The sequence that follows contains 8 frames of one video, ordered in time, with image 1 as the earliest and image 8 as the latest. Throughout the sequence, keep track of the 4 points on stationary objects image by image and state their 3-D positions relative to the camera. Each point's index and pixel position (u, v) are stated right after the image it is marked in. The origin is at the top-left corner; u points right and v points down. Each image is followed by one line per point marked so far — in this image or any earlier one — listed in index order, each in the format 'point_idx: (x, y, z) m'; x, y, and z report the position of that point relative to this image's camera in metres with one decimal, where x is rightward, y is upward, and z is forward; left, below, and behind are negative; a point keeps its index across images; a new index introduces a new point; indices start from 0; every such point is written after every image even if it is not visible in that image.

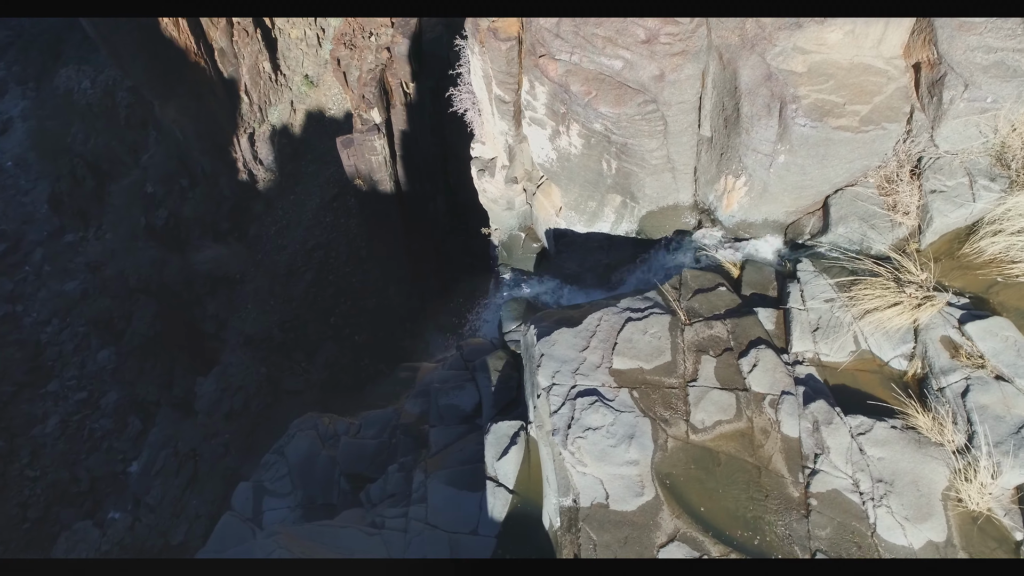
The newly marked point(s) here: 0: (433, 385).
0: (-0.7, -0.9, +6.9) m
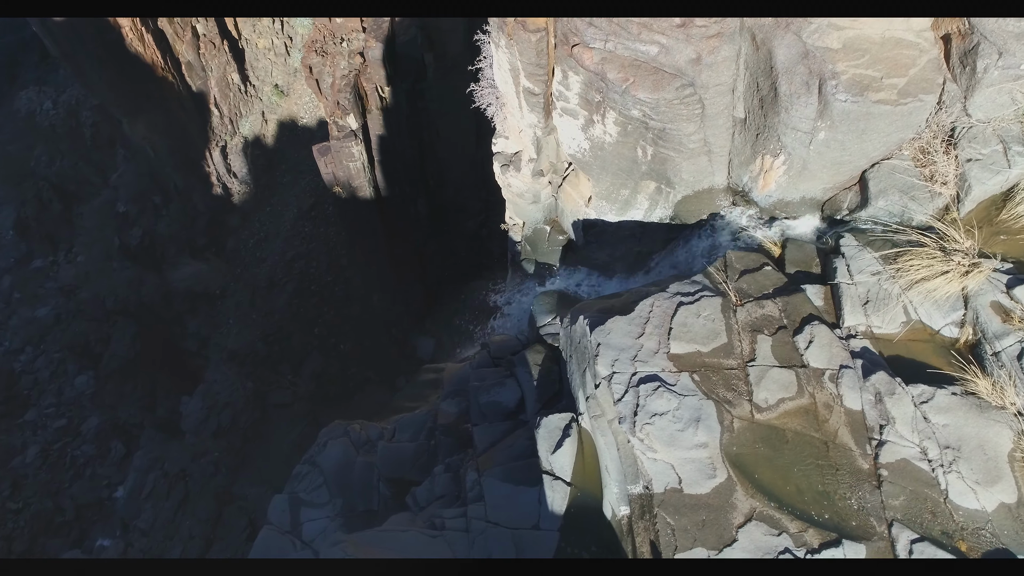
0: (-0.4, -0.9, +6.8) m
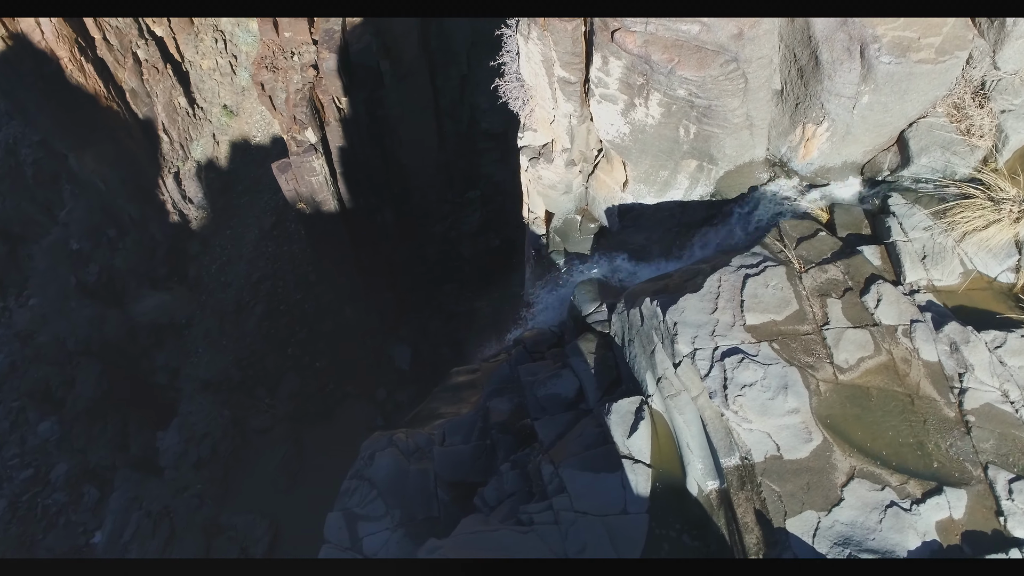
0: (+0.1, -0.8, +6.8) m
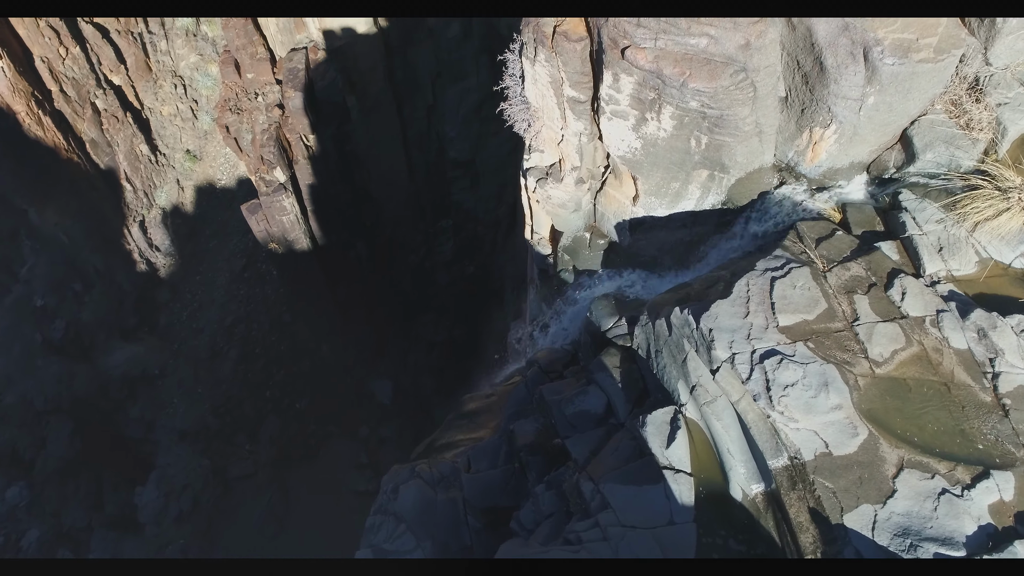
0: (+0.3, -1.0, +6.8) m
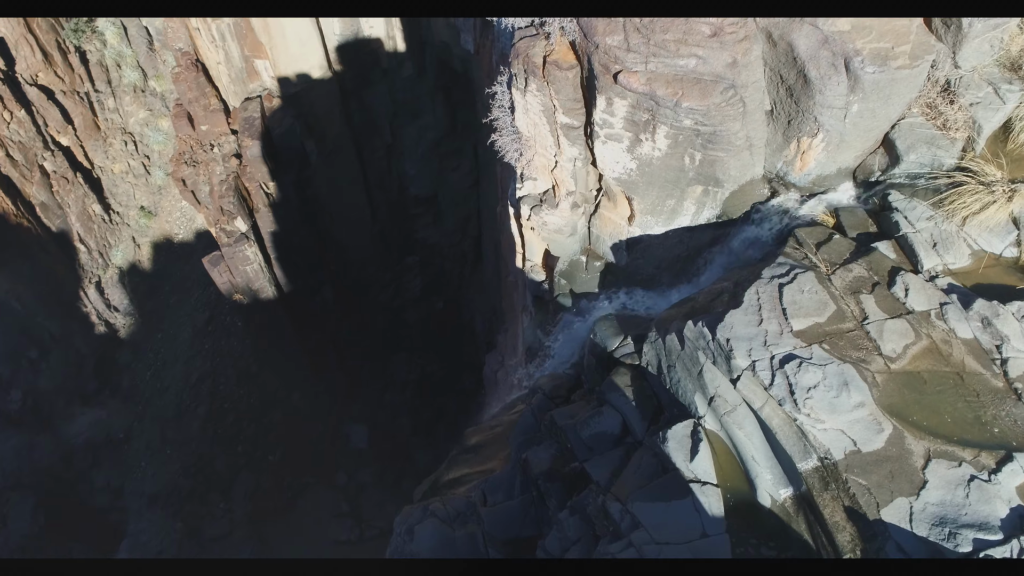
0: (+0.4, -1.3, +6.8) m
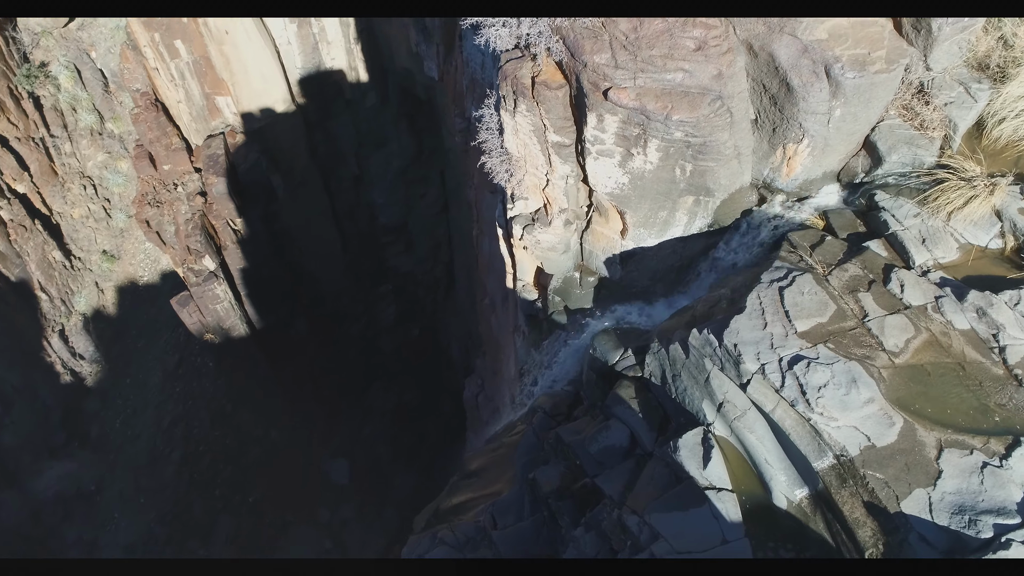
0: (+0.5, -1.4, +6.8) m
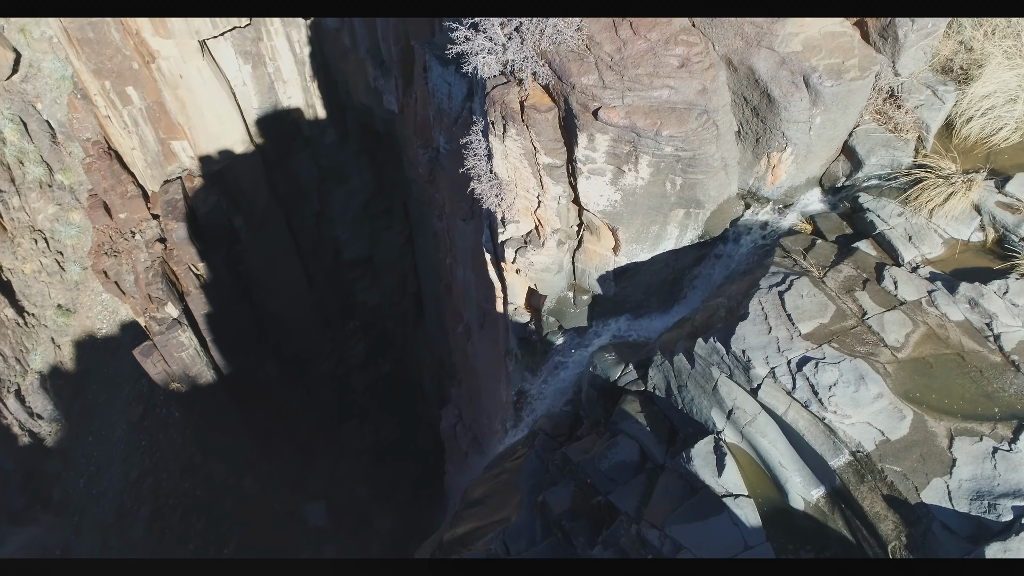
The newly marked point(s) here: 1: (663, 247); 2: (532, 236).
0: (+0.6, -1.6, +6.8) m
1: (+1.4, +0.4, +6.8) m
2: (+0.2, +0.5, +7.0) m
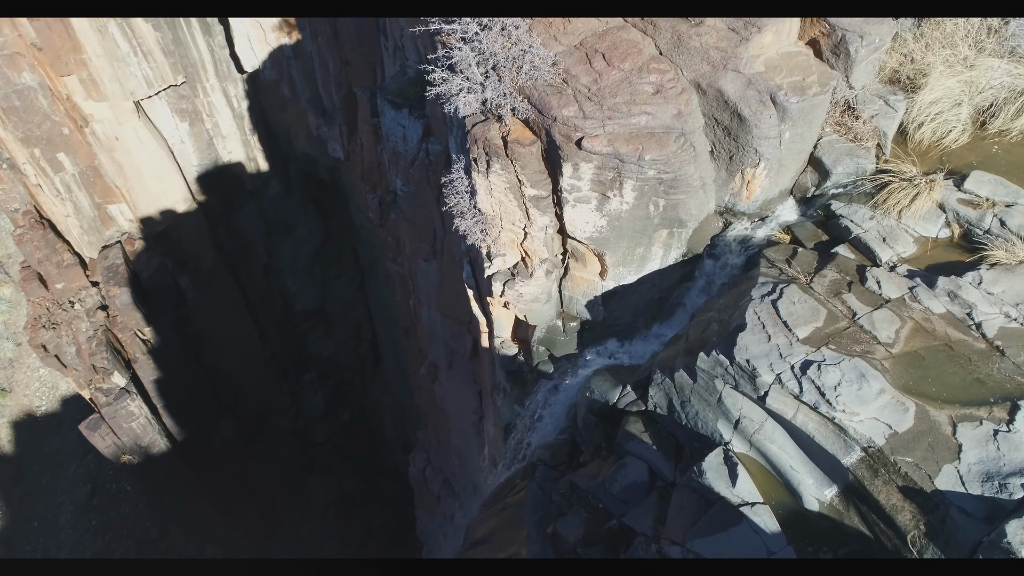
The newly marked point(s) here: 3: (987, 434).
0: (+0.6, -1.9, +6.8) m
1: (+1.3, +0.2, +7.0) m
2: (+0.1, +0.2, +7.1) m
3: (+3.2, -1.0, +4.9) m
